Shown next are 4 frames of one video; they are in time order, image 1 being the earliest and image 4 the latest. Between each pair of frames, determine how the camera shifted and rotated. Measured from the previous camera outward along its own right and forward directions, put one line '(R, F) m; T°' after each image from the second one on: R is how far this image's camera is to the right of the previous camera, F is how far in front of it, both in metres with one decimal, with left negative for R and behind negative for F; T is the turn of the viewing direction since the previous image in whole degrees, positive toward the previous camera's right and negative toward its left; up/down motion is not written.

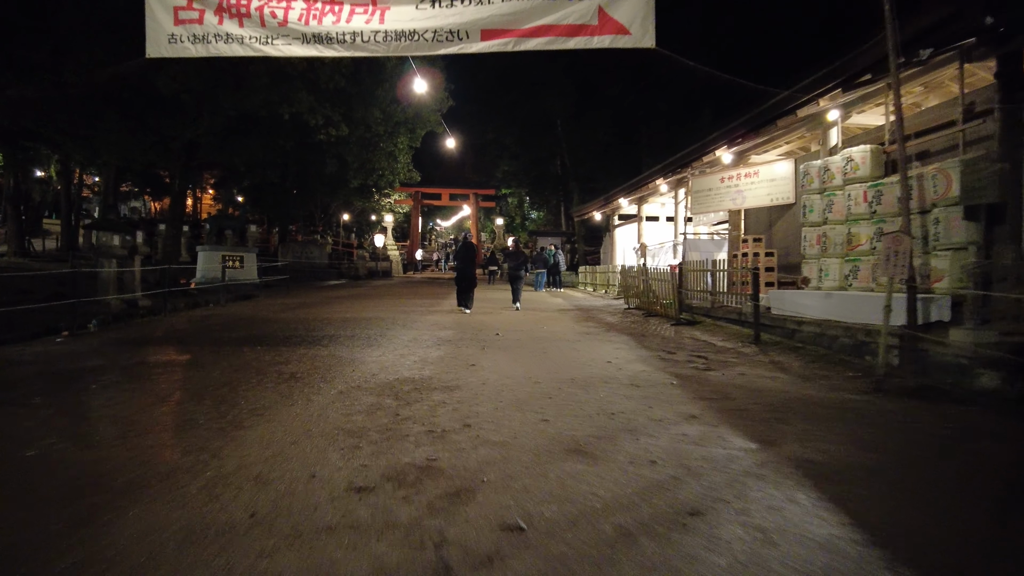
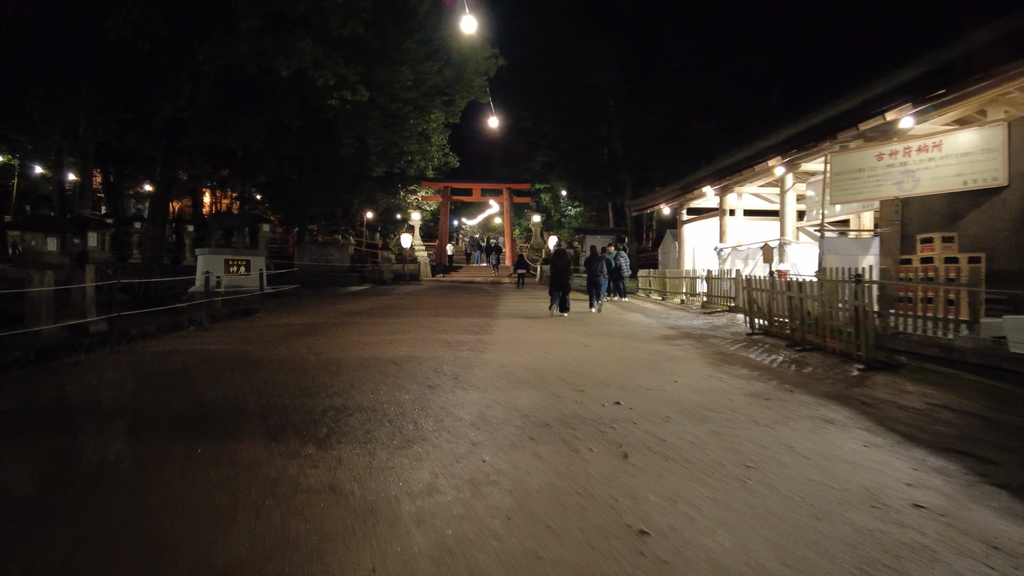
(-0.8, +3.6) m; -2°
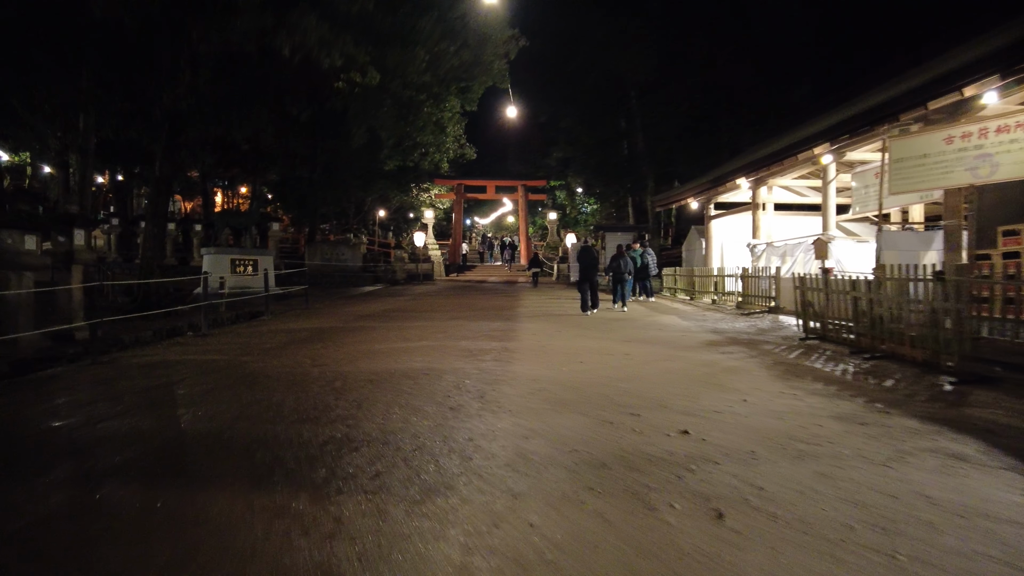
(-0.2, +1.0) m; -1°
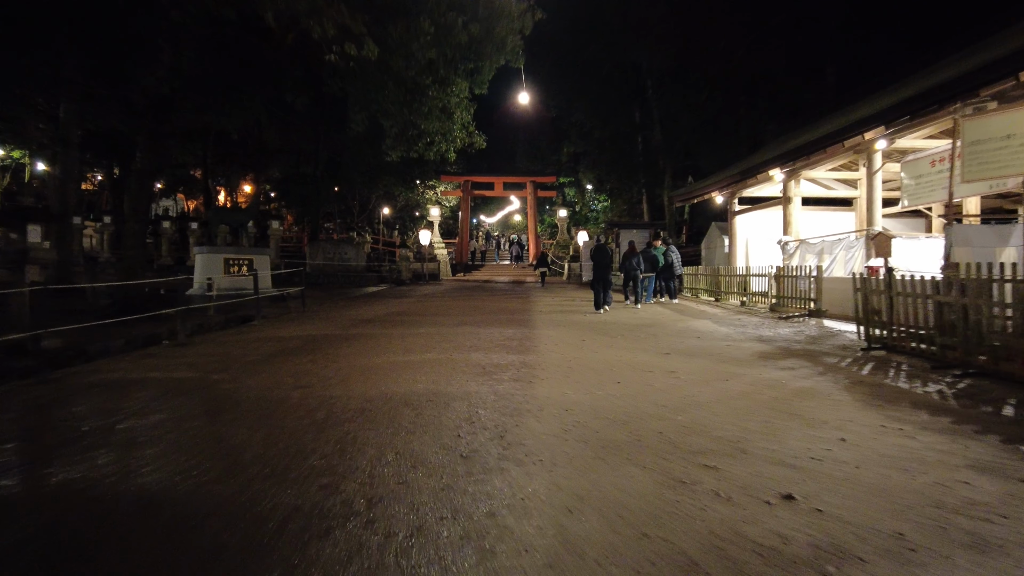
(-0.1, +1.2) m; -1°
